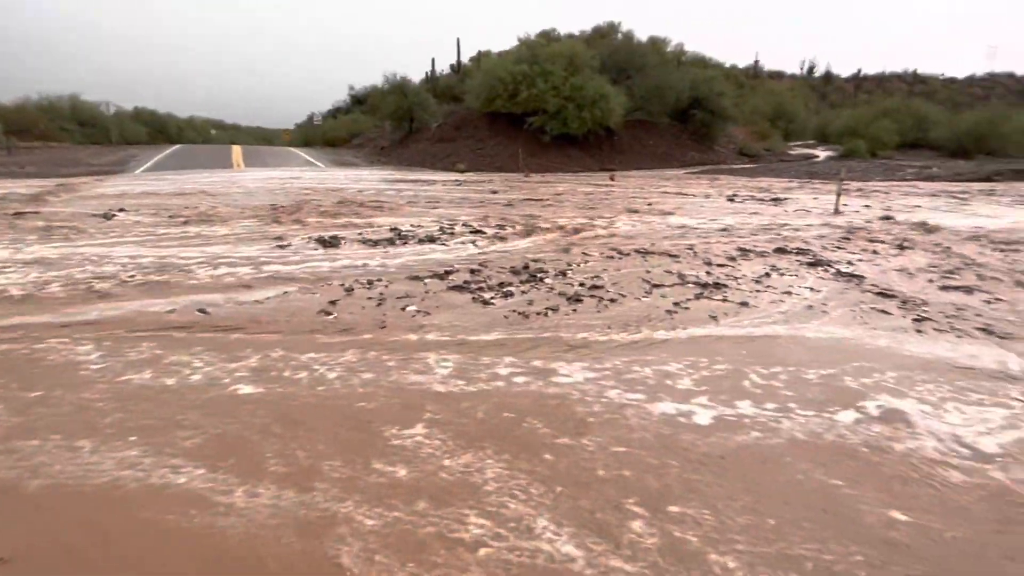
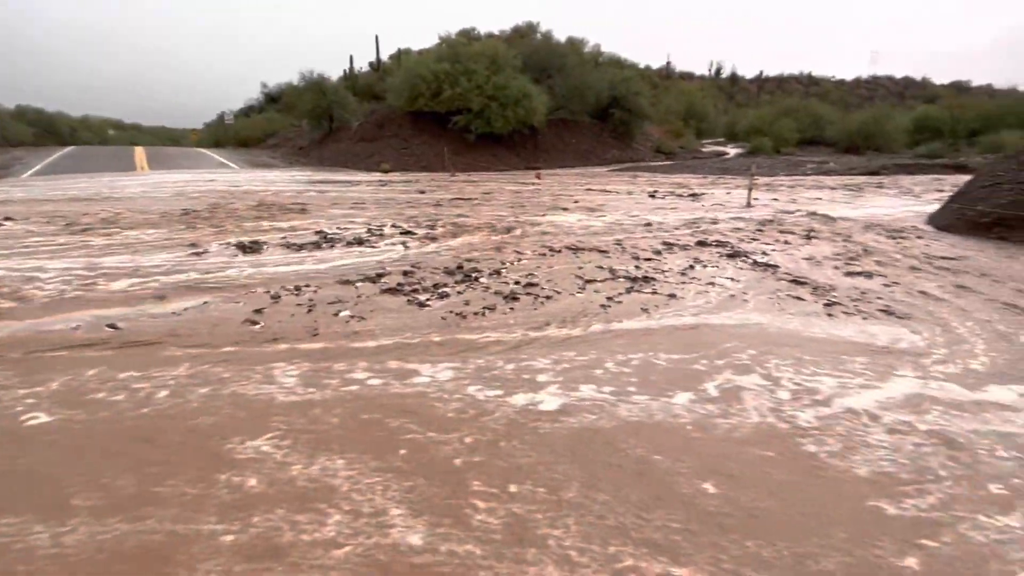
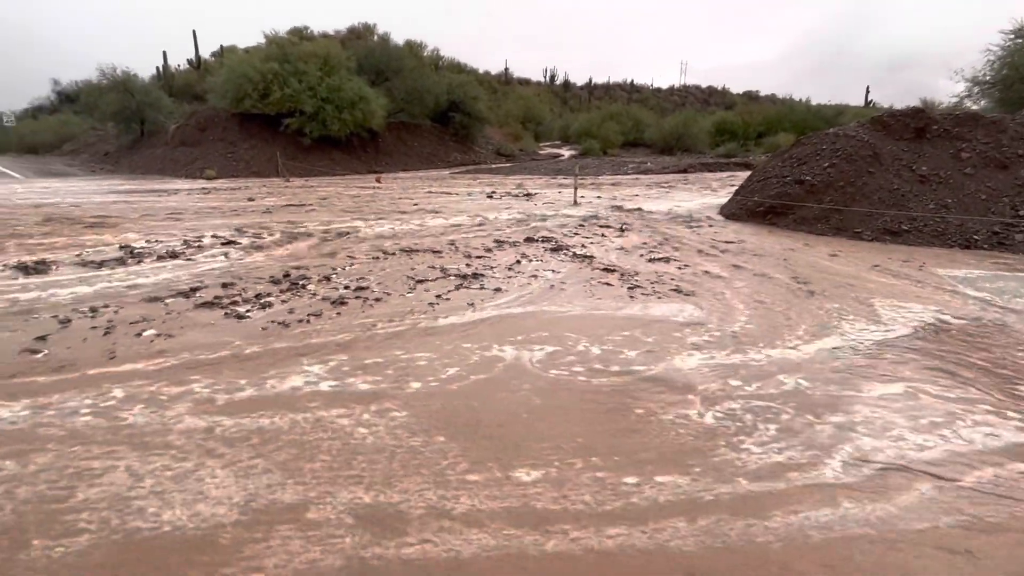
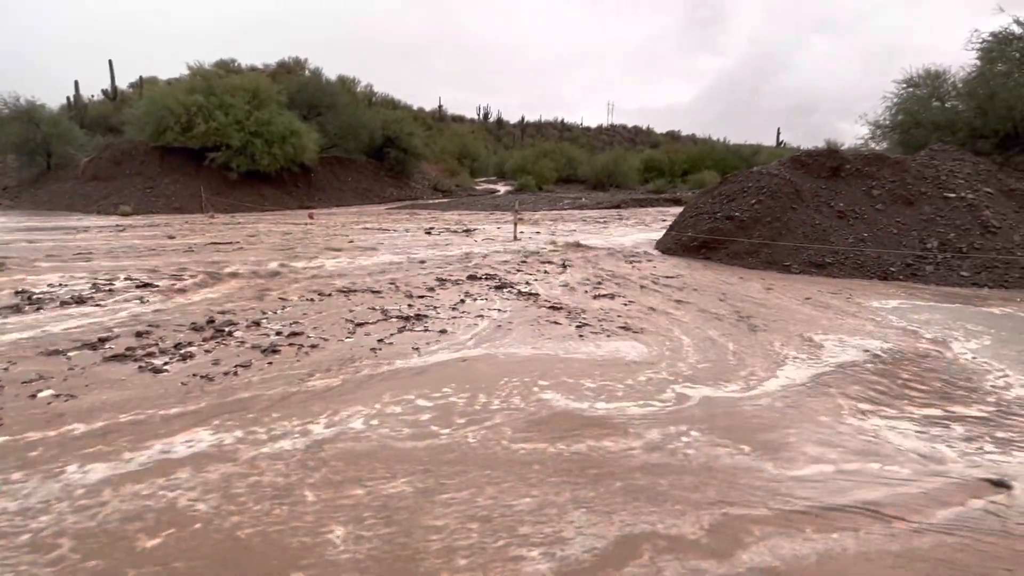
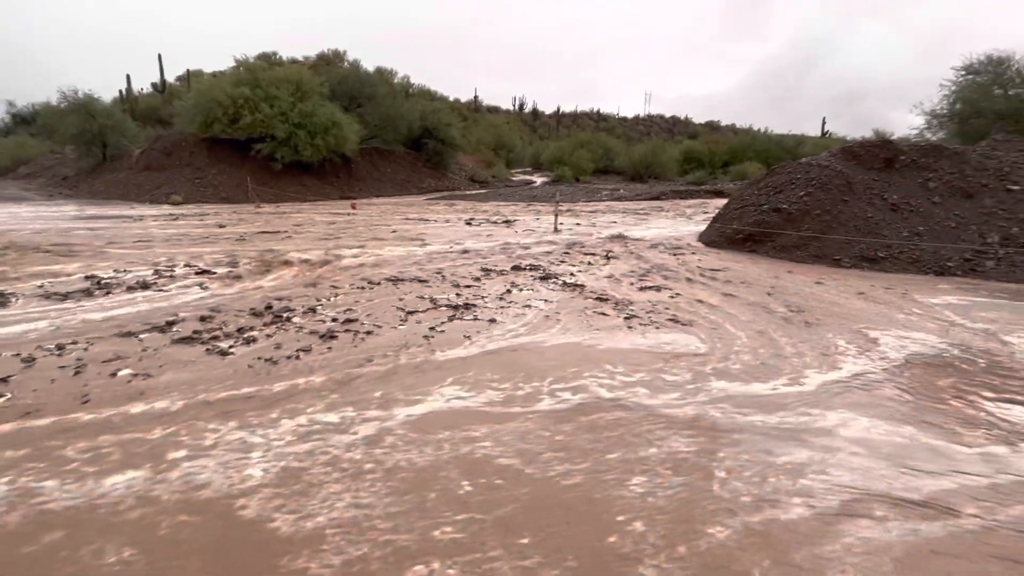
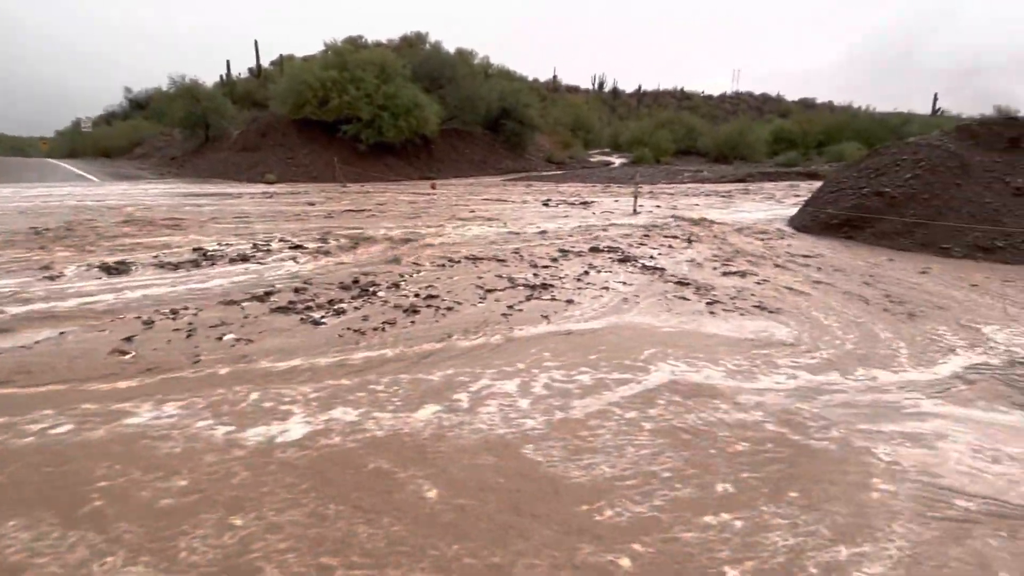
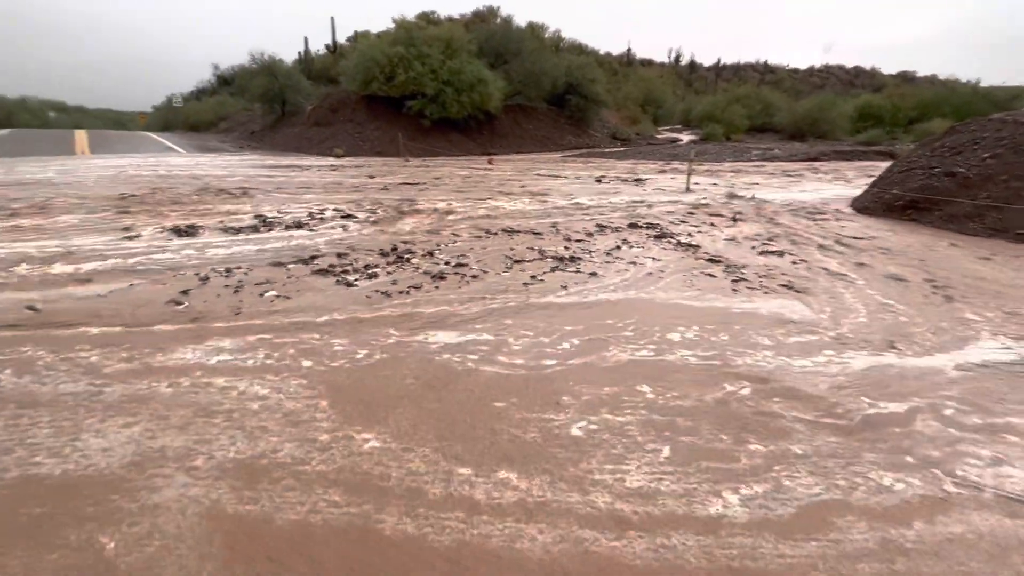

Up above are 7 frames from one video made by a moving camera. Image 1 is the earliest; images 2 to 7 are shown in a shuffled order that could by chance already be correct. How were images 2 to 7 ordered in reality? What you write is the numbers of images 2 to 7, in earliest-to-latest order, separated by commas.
2, 6, 5, 4, 3, 7
